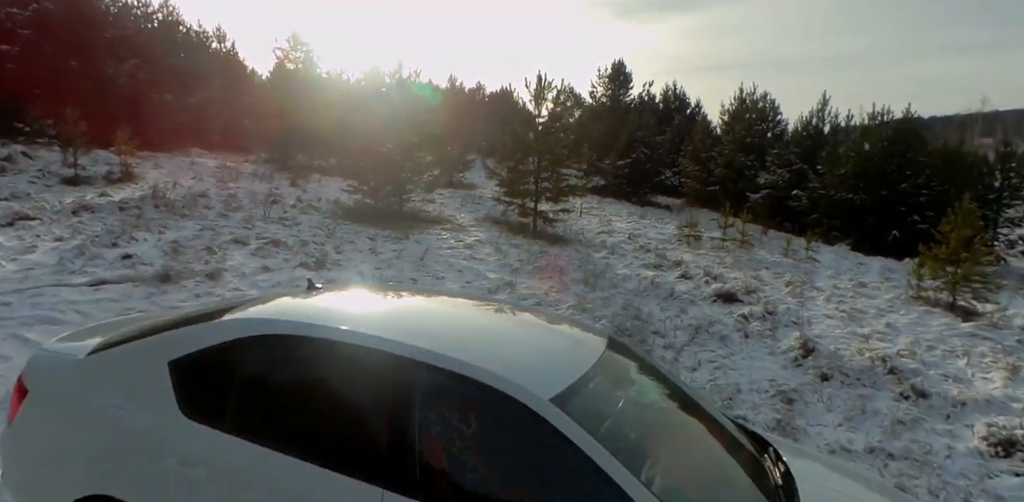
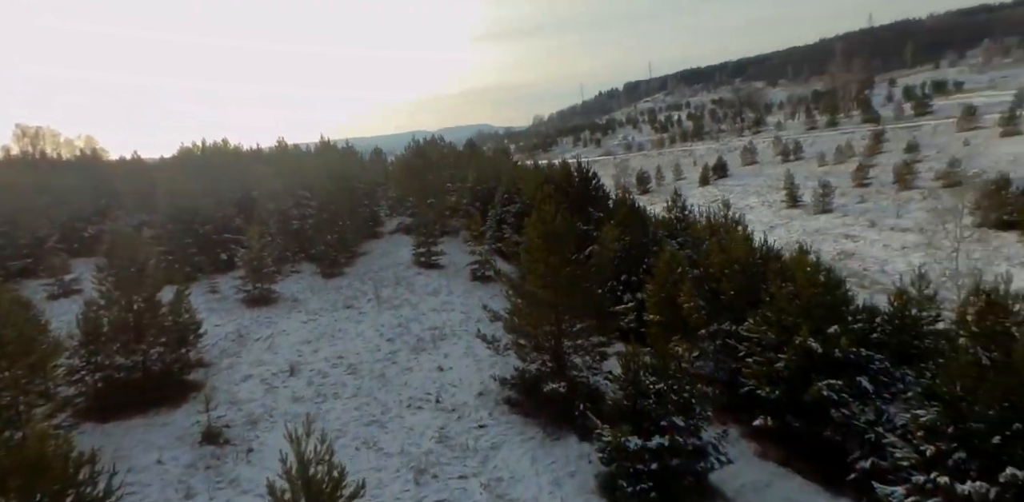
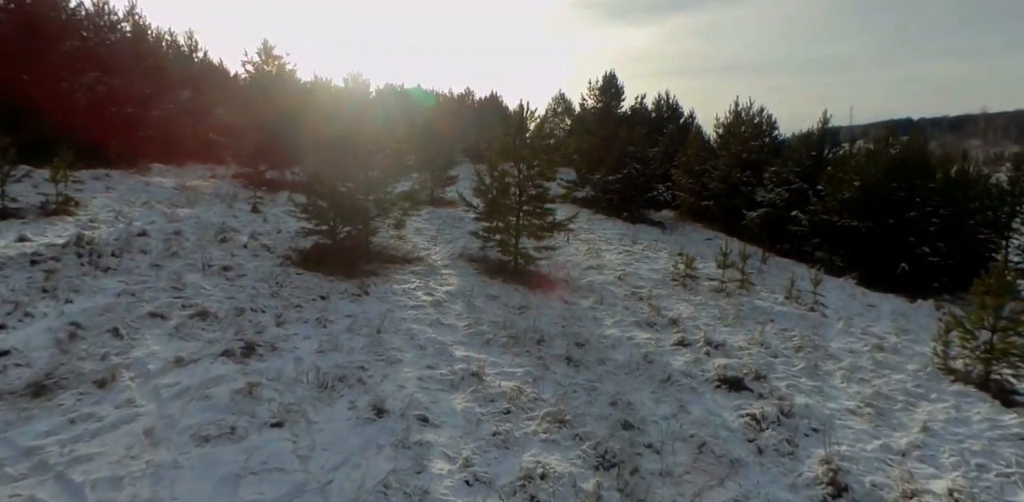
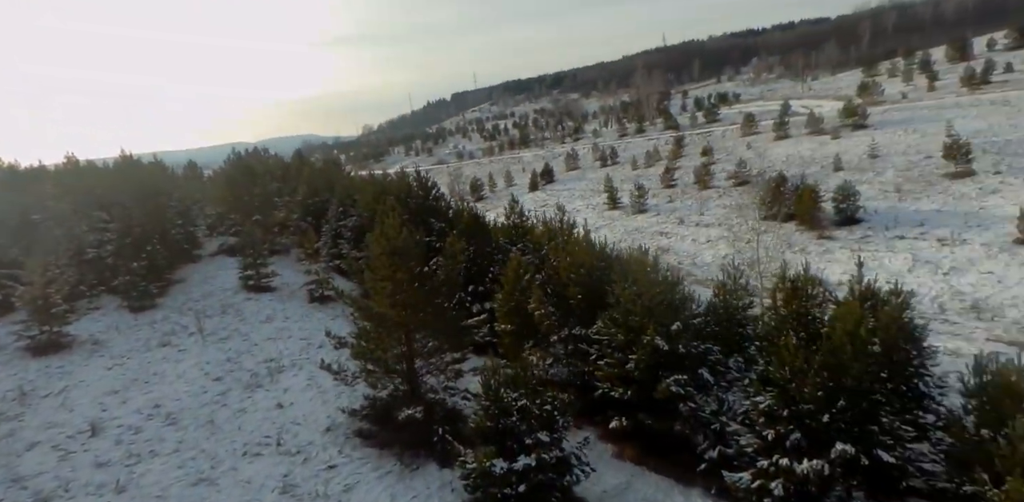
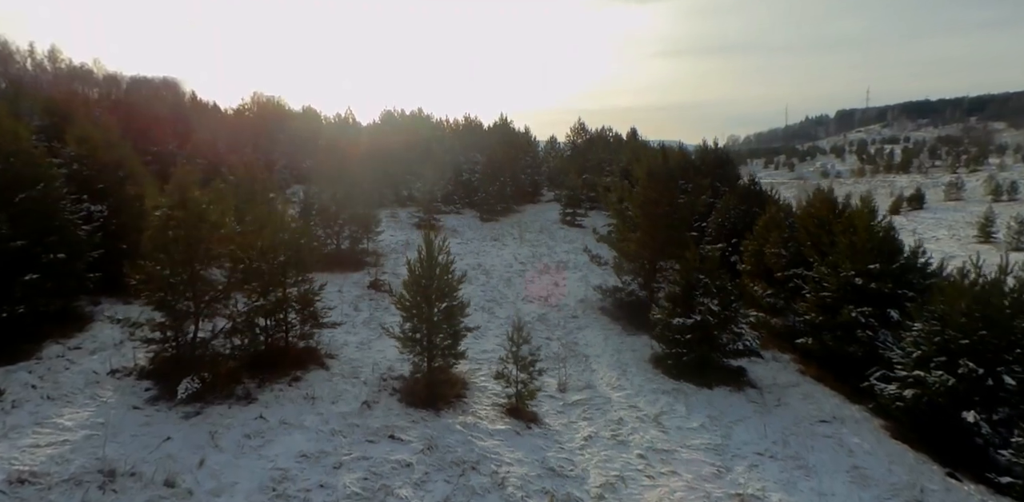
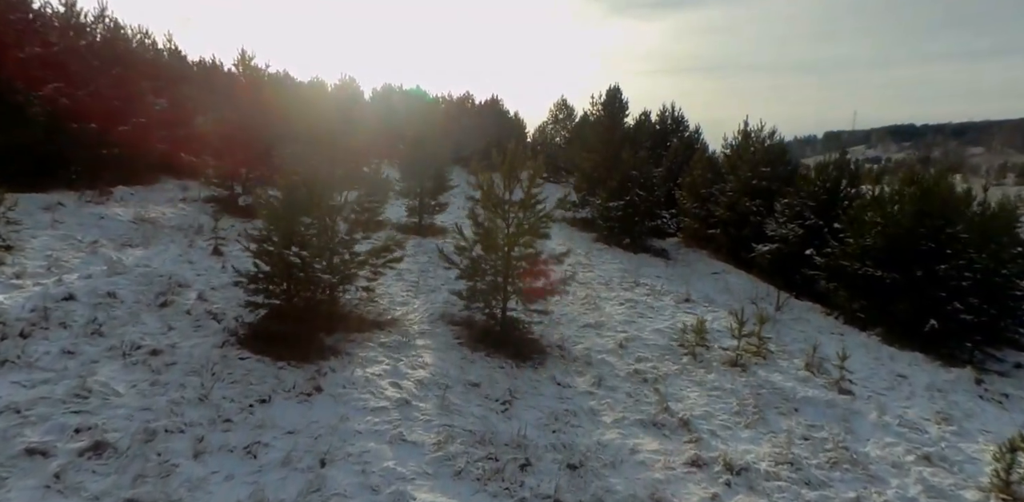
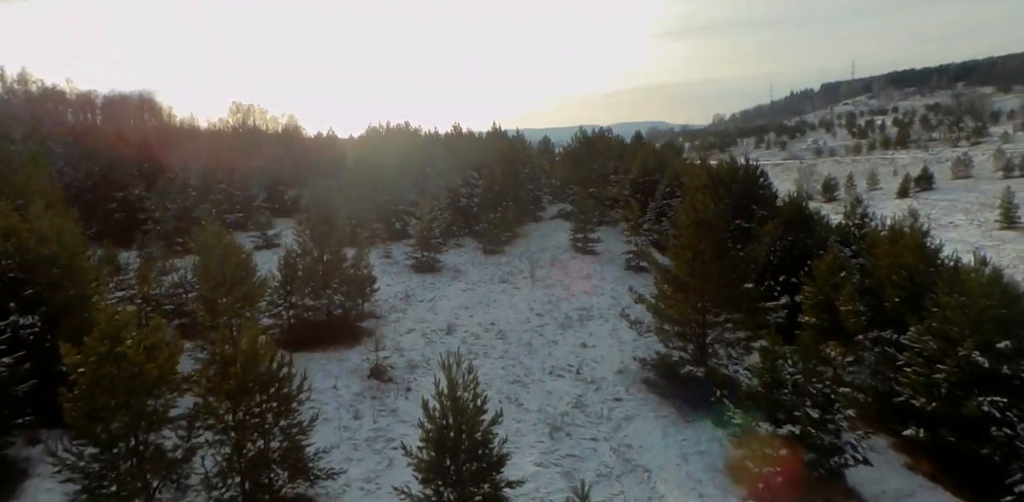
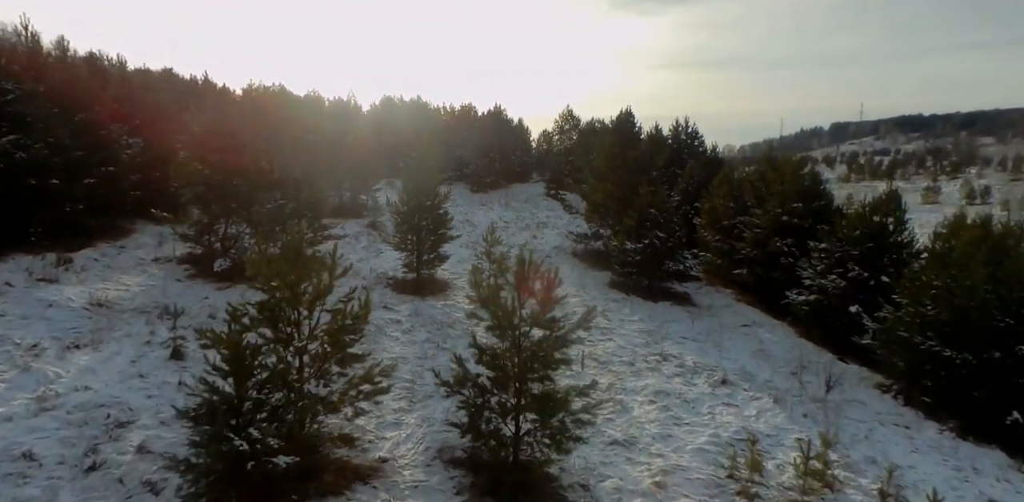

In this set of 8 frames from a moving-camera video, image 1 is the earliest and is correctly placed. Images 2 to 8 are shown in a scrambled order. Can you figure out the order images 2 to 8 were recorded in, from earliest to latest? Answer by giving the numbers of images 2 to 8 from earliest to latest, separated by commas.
3, 6, 8, 5, 7, 2, 4
